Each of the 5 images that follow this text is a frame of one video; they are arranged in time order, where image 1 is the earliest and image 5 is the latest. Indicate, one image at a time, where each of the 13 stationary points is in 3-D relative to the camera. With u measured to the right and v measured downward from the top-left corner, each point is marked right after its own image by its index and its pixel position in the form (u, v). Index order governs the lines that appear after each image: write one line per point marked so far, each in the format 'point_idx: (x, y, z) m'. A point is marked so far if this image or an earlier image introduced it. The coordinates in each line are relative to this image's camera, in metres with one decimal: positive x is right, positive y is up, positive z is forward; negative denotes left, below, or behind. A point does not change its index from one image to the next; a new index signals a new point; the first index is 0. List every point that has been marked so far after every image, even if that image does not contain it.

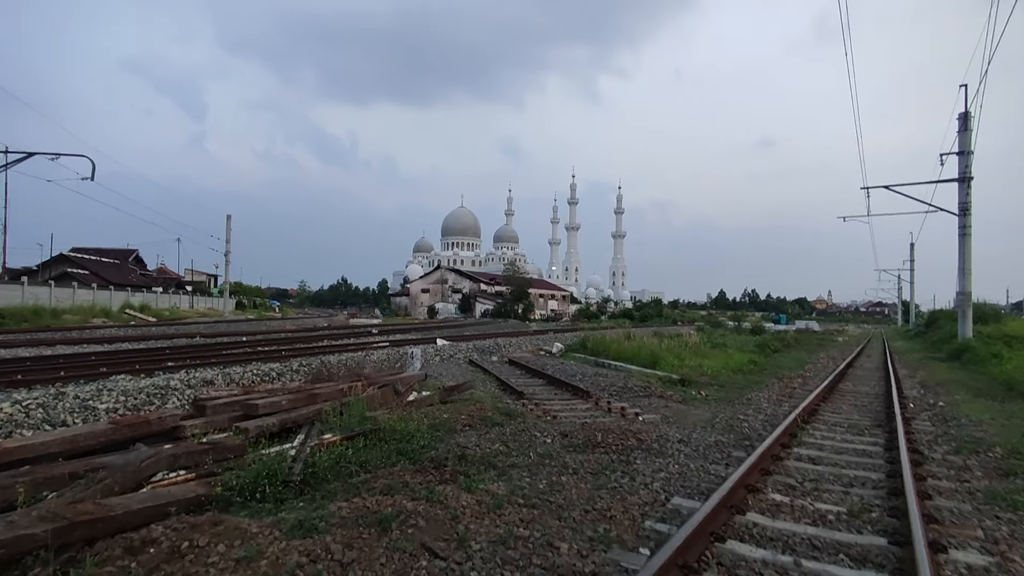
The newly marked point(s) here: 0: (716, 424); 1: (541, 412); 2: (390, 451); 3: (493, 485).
0: (+2.7, -1.8, +8.6) m
1: (+0.4, -1.7, +9.1) m
2: (-1.2, -1.6, +6.5) m
3: (-0.2, -1.7, +5.7) m
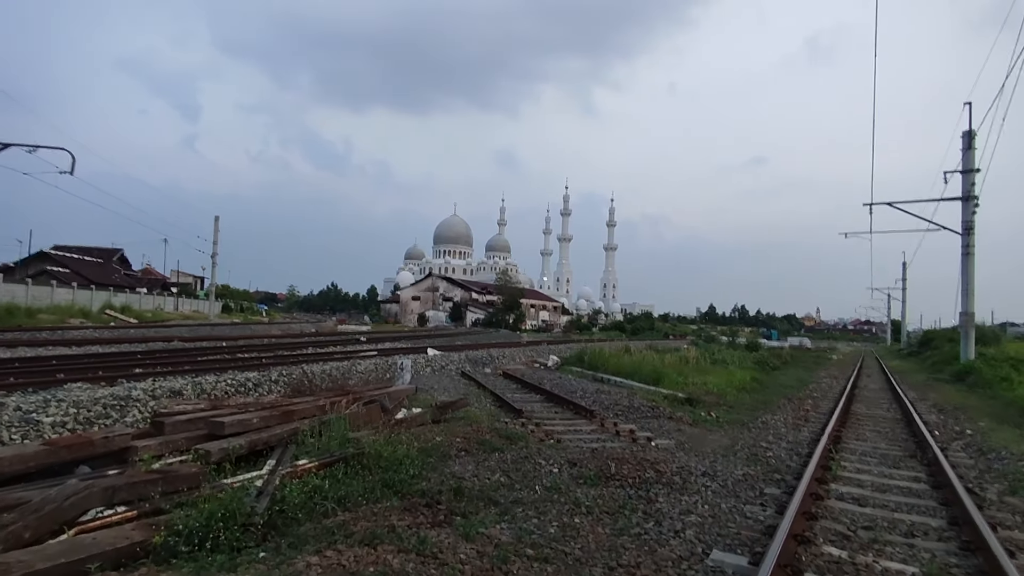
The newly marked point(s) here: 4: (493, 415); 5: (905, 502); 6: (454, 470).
0: (+2.7, -1.9, +7.7) m
1: (+0.4, -1.8, +8.2) m
2: (-1.2, -1.7, +5.6) m
3: (-0.1, -1.8, +4.8) m
4: (-0.3, -1.9, +9.6) m
5: (+3.6, -1.9, +5.9) m
6: (-0.6, -1.7, +6.2) m
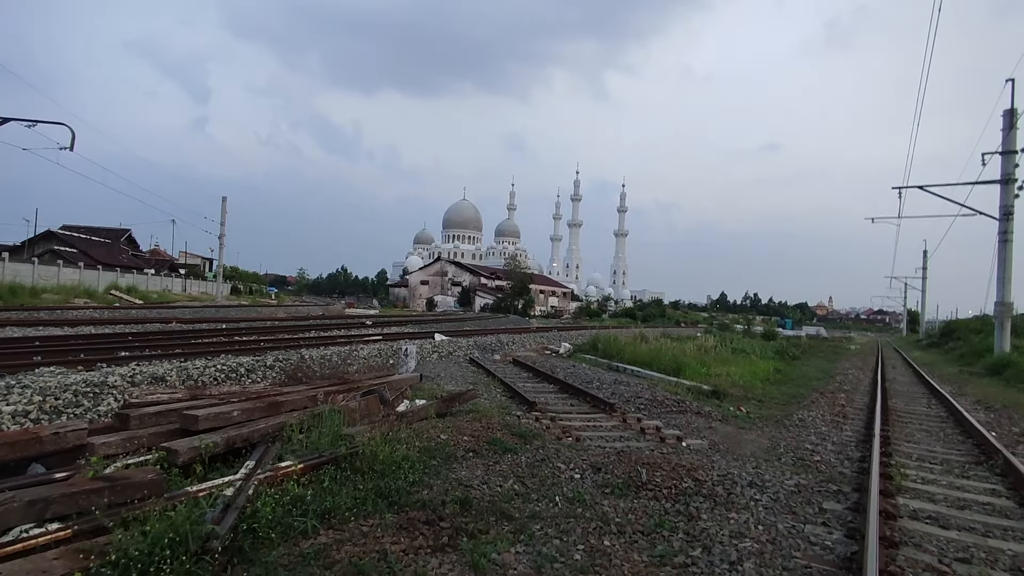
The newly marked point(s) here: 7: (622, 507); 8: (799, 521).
0: (+2.8, -1.8, +6.8) m
1: (+0.5, -1.6, +7.3) m
2: (-1.1, -1.5, +4.8) m
3: (0.0, -1.6, +4.0) m
4: (-0.1, -1.6, +8.8) m
5: (+3.7, -1.8, +5.0) m
6: (-0.4, -1.5, +5.4) m
7: (+0.8, -1.7, +5.0) m
8: (+2.1, -1.7, +4.8) m
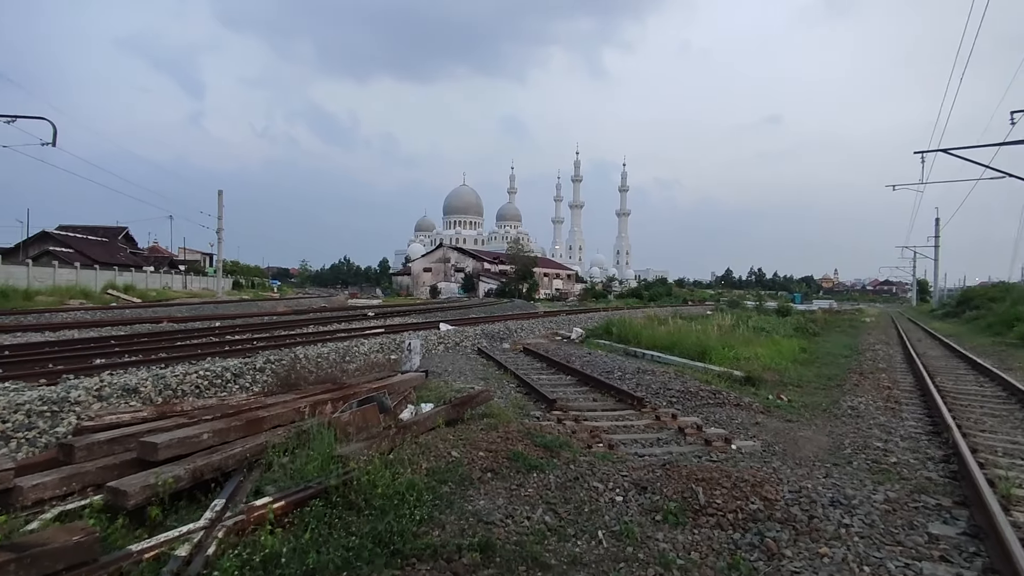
0: (+3.0, -1.5, +5.8) m
1: (+0.8, -1.5, +6.3) m
2: (-0.9, -1.4, +3.8) m
3: (+0.2, -1.6, +3.0) m
4: (+0.1, -1.4, +7.8) m
5: (+3.9, -1.6, +4.0) m
6: (-0.2, -1.5, +4.4) m
7: (+1.0, -1.6, +4.0) m
8: (+2.3, -1.5, +3.8) m
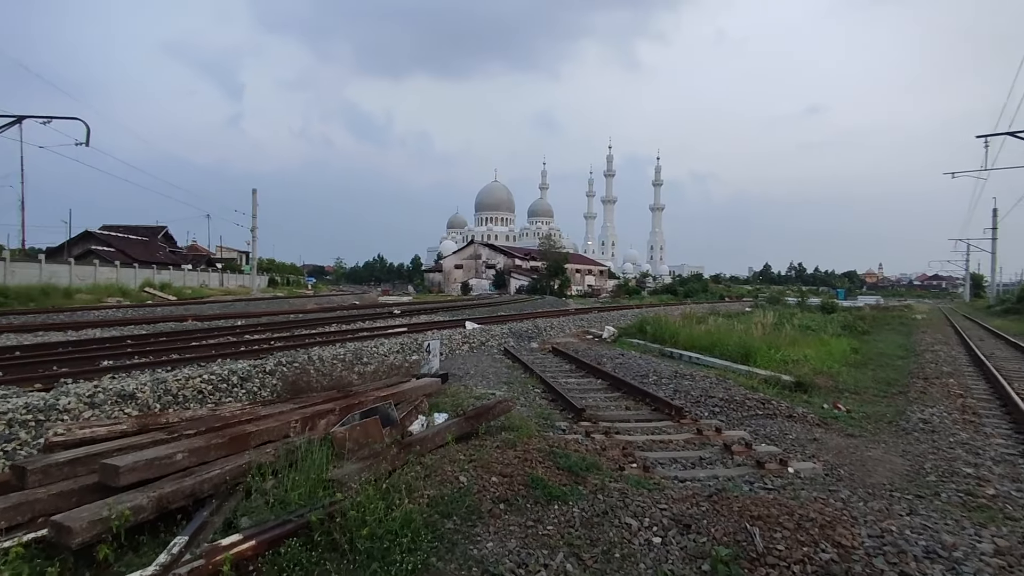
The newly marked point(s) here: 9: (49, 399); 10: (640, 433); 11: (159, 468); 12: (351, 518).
0: (+3.2, -1.5, +4.9) m
1: (+0.9, -1.4, +5.5) m
2: (-0.8, -1.4, +3.1) m
3: (+0.2, -1.6, +2.2) m
4: (+0.4, -1.4, +7.0) m
5: (+3.9, -1.6, +3.0) m
6: (-0.2, -1.5, +3.6) m
7: (+1.1, -1.5, +3.2) m
8: (+2.3, -1.5, +2.9) m
9: (-4.7, -1.1, +6.7) m
10: (+1.3, -1.5, +6.7) m
11: (-2.3, -1.2, +4.2) m
12: (-0.9, -1.3, +3.8) m
